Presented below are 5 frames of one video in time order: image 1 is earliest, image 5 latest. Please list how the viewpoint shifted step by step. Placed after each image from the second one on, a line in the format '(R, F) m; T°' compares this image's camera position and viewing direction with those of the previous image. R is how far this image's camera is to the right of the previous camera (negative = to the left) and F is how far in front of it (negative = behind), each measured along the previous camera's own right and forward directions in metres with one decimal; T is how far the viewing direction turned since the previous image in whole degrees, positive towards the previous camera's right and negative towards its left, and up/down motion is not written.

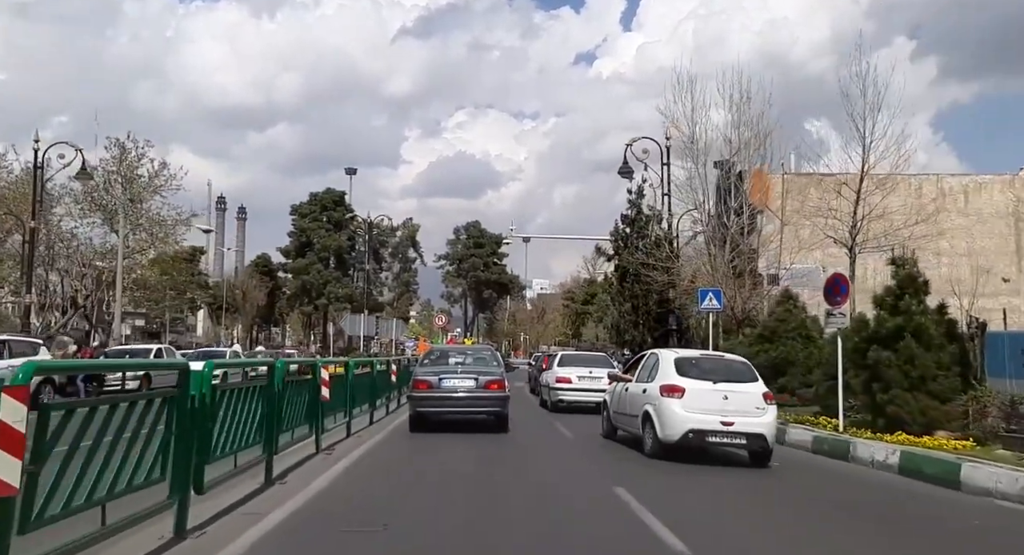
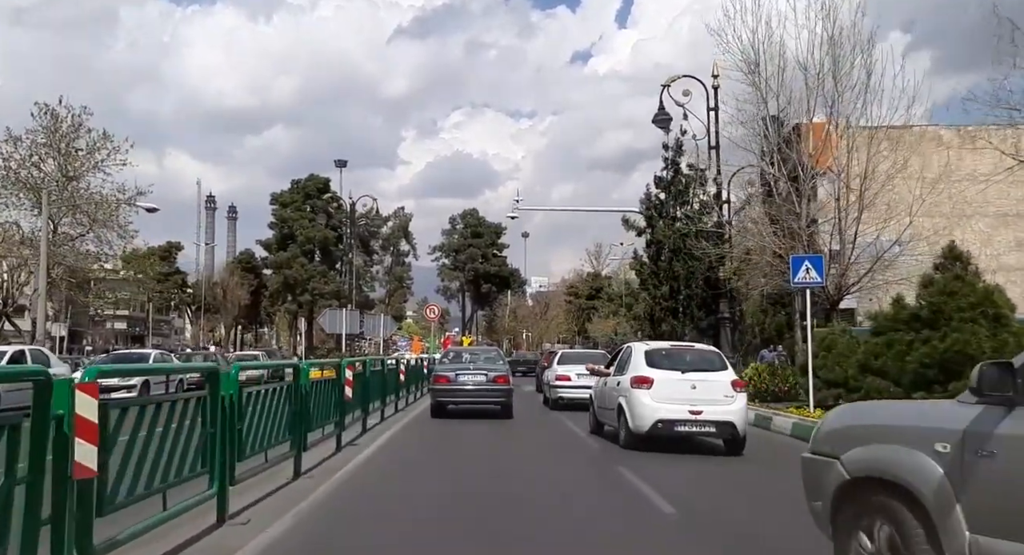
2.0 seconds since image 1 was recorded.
(-0.2, +3.5) m; 0°
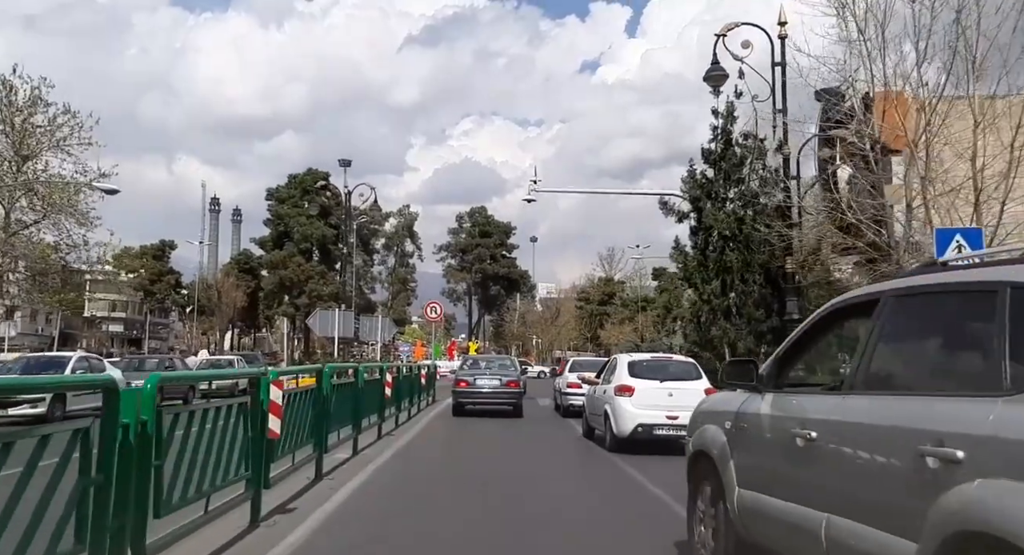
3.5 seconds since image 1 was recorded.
(-0.1, +2.5) m; -1°
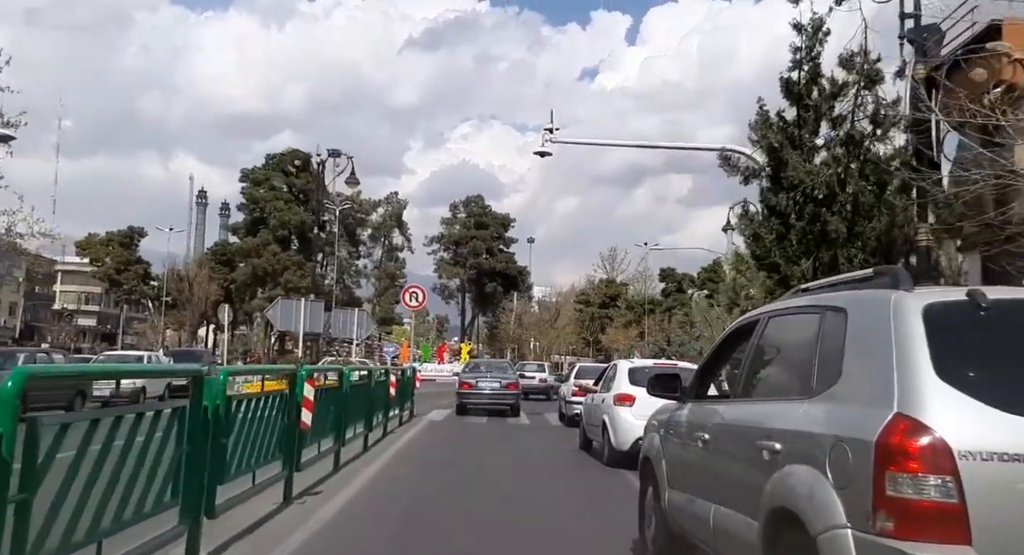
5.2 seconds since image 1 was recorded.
(-0.1, +3.4) m; 0°
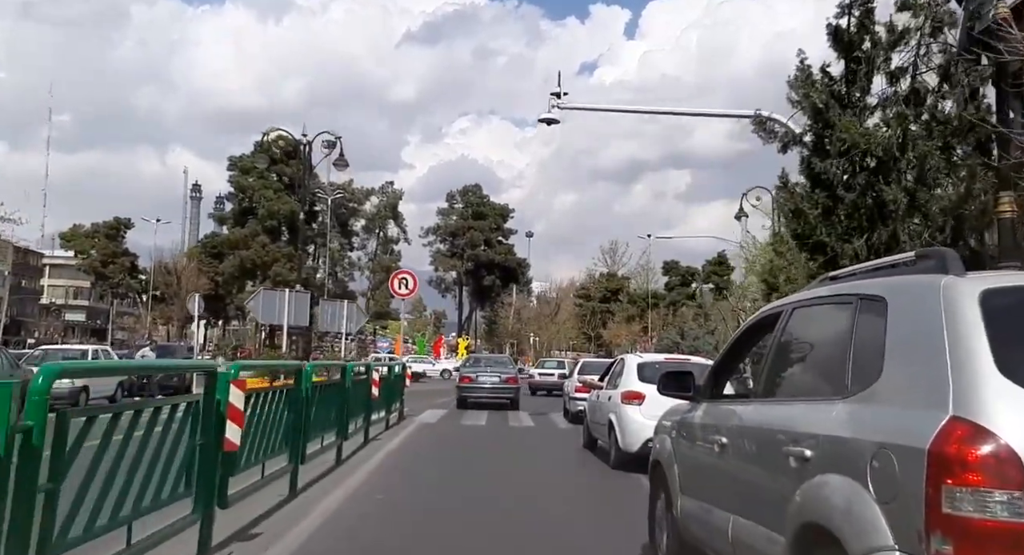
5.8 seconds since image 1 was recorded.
(0.0, +1.3) m; 0°
